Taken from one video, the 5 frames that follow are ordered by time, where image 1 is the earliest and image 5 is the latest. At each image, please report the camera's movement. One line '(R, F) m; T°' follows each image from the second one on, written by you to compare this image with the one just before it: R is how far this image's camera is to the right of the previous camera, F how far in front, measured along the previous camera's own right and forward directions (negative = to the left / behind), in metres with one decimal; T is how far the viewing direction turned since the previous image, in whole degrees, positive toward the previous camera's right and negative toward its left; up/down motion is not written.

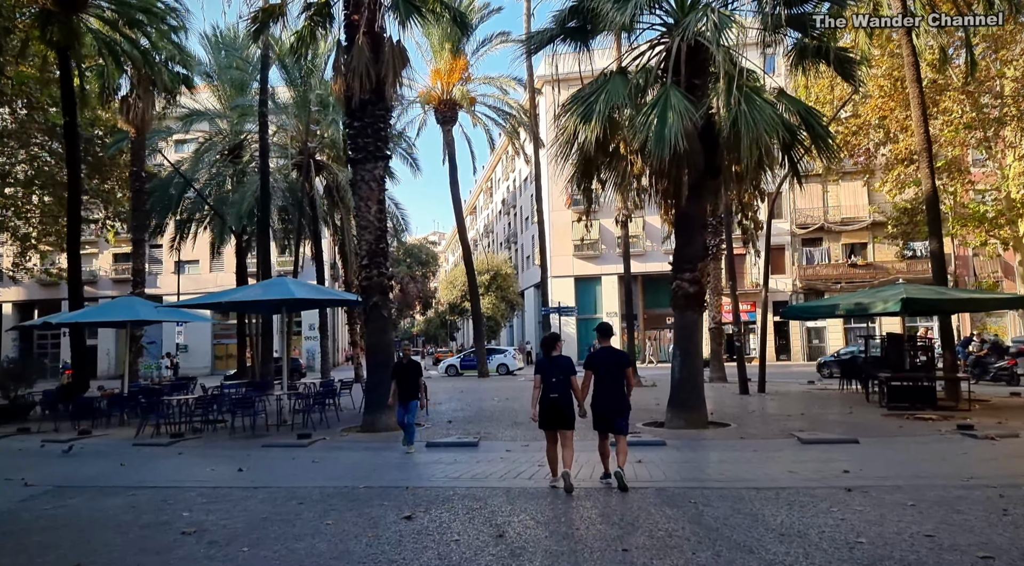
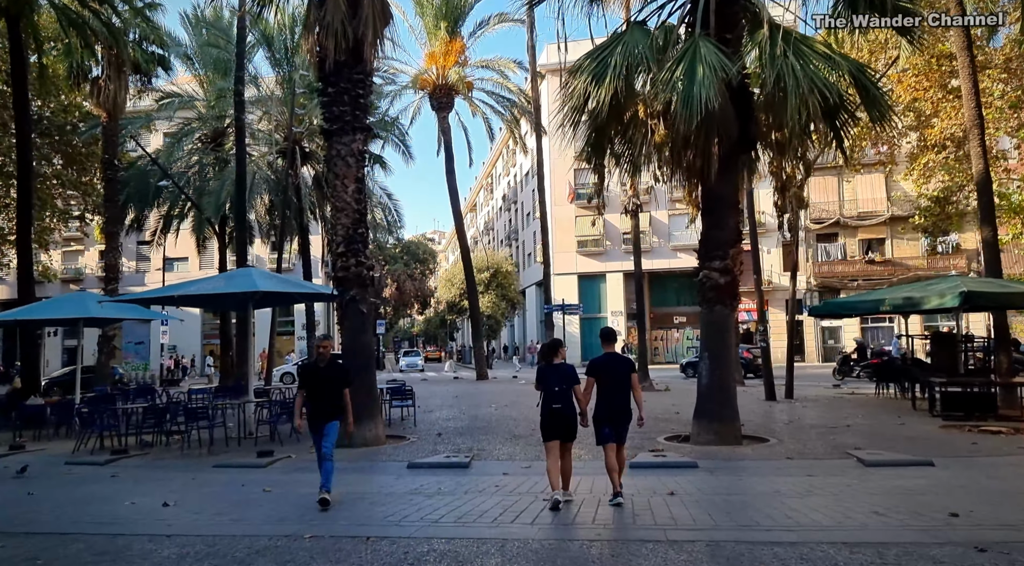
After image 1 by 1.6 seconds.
(0.0, +1.9) m; 0°
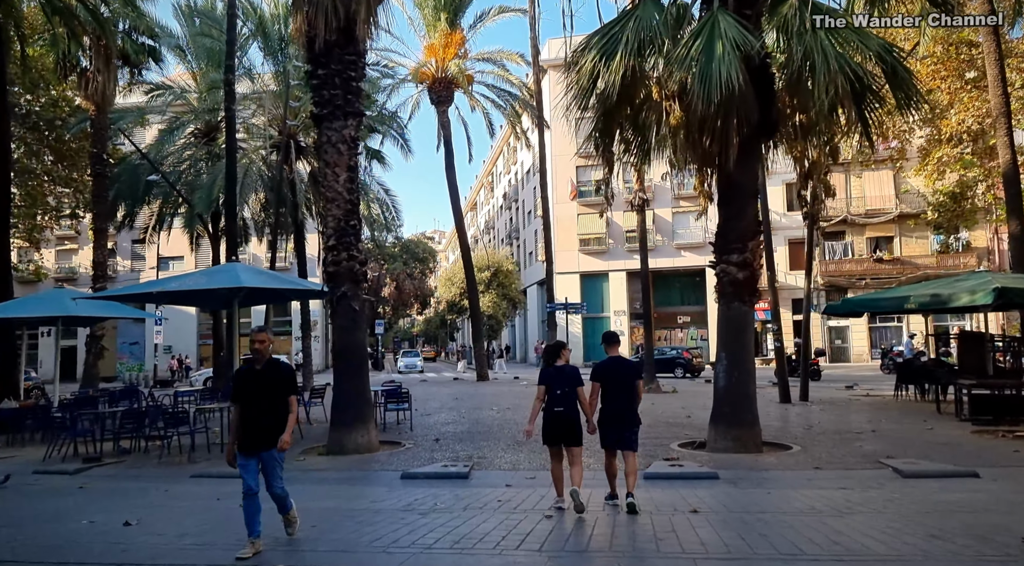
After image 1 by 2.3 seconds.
(0.0, +0.8) m; 0°
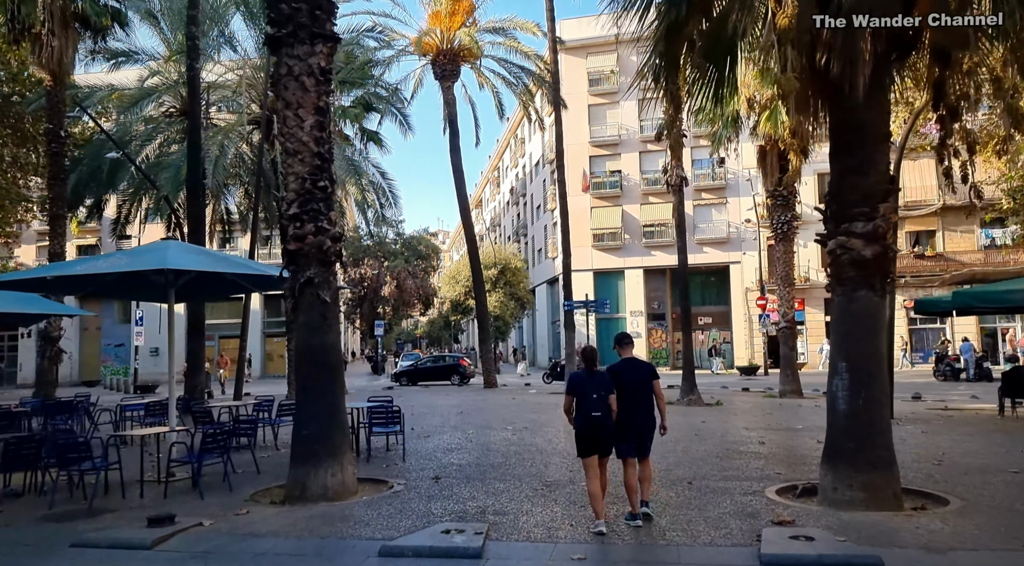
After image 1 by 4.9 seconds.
(-0.2, +3.0) m; 0°
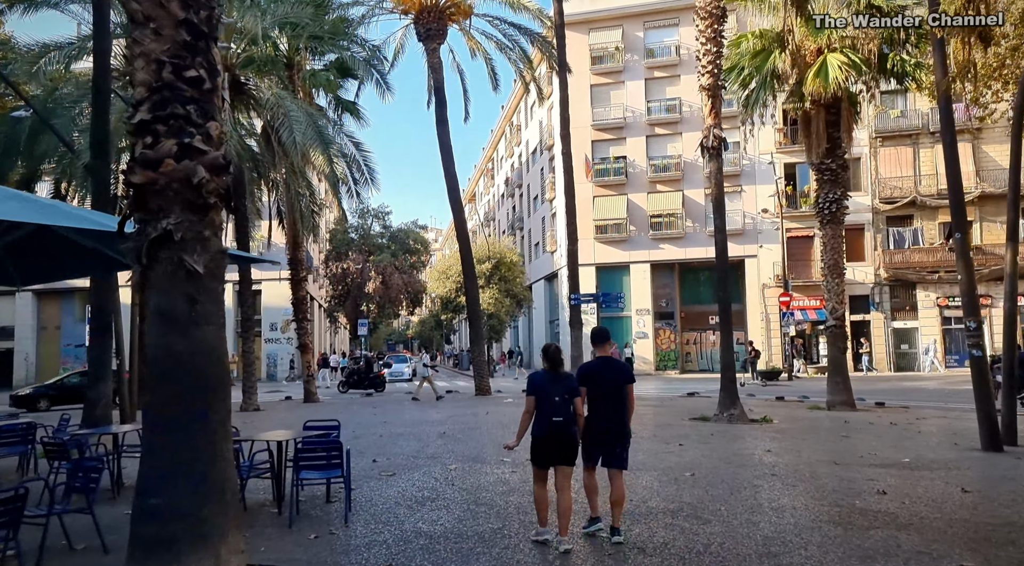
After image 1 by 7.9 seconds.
(-0.1, +3.4) m; 0°
